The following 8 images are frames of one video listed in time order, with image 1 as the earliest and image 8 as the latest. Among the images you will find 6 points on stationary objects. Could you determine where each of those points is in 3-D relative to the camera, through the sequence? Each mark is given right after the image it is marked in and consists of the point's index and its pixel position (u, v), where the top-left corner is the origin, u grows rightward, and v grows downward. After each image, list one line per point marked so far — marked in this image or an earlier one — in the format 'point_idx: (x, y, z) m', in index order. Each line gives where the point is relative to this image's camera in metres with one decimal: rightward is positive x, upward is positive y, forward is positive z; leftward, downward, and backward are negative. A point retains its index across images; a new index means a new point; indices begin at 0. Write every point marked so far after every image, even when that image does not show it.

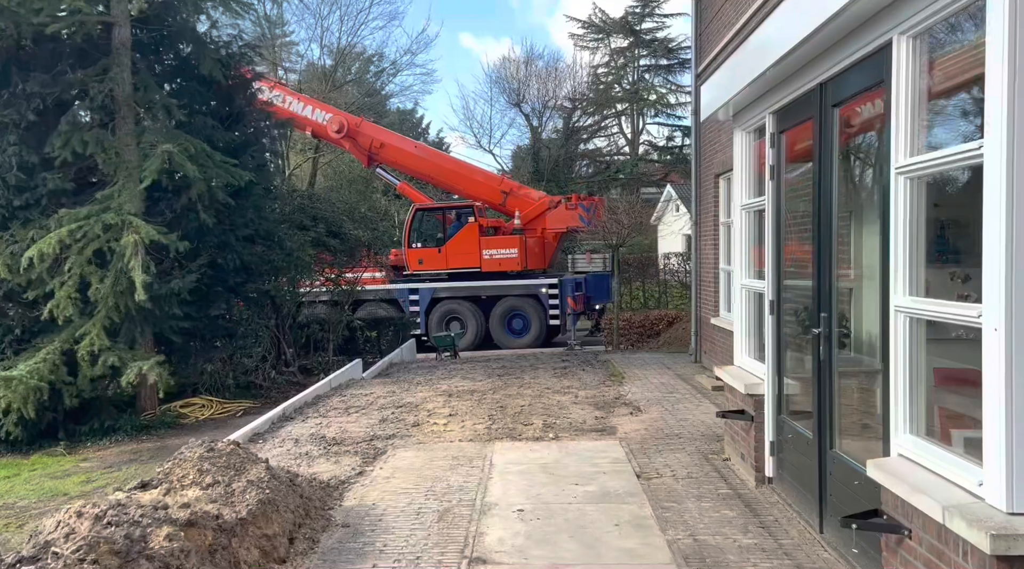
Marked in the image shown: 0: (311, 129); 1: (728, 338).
0: (-4.4, +3.4, +17.4) m
1: (+2.5, -0.6, +8.8) m
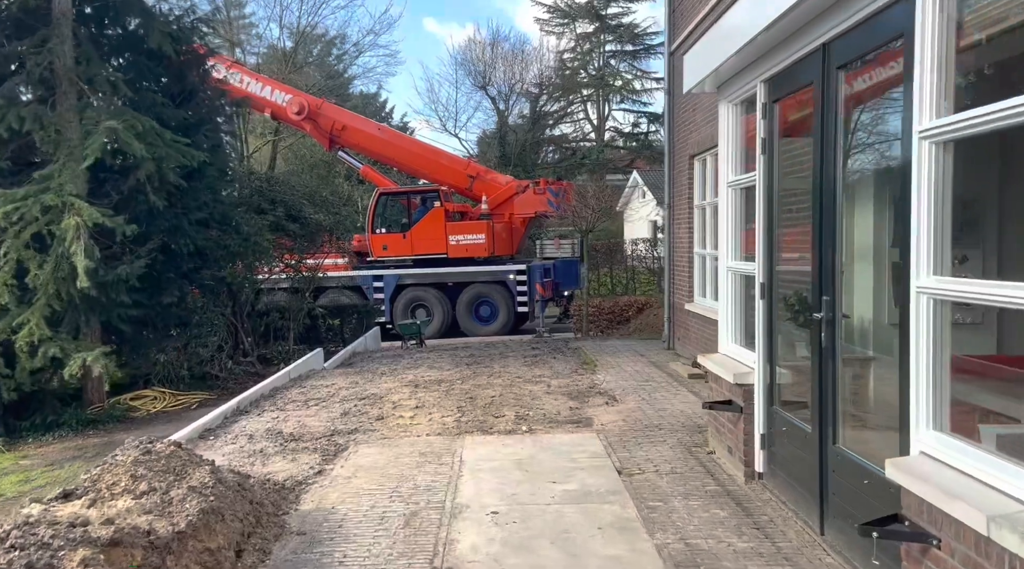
0: (-5.2, +3.7, +16.8) m
1: (+2.1, -0.5, +8.6) m
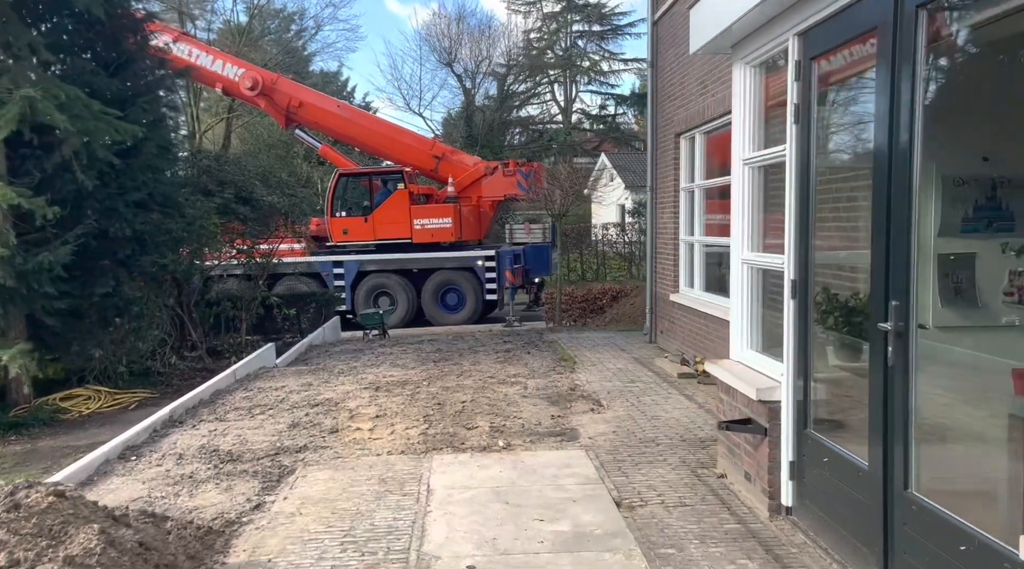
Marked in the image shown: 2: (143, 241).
0: (-5.8, +4.0, +15.7) m
1: (+1.8, -0.3, +7.9) m
2: (-4.6, +0.5, +9.9) m
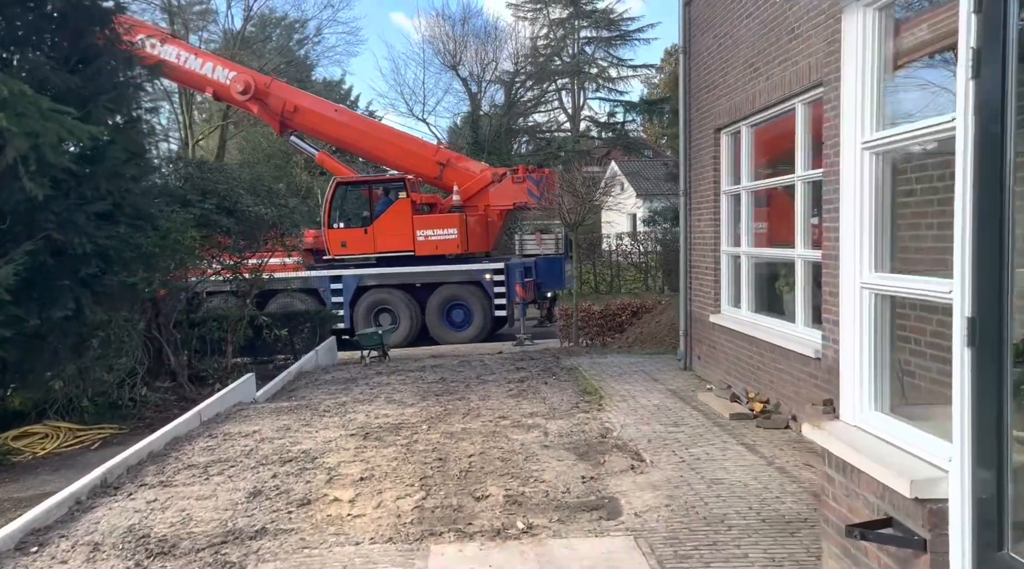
0: (-5.6, +3.7, +14.6) m
1: (+2.0, -0.5, +6.7) m
2: (-4.5, +0.3, +8.7) m
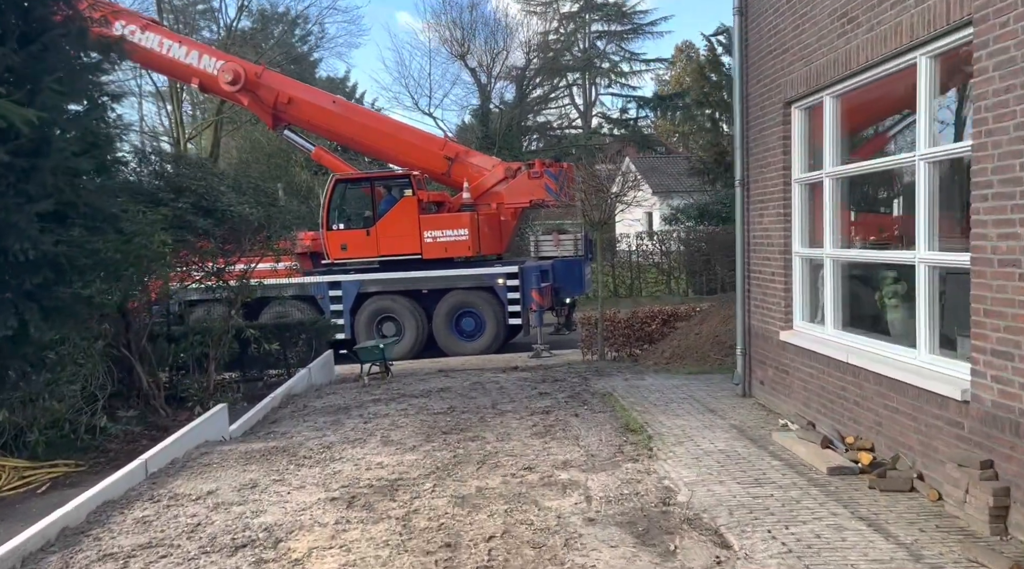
0: (-5.4, +3.5, +13.3) m
1: (+2.1, -0.6, +5.3) m
2: (-4.3, +0.2, +7.4) m
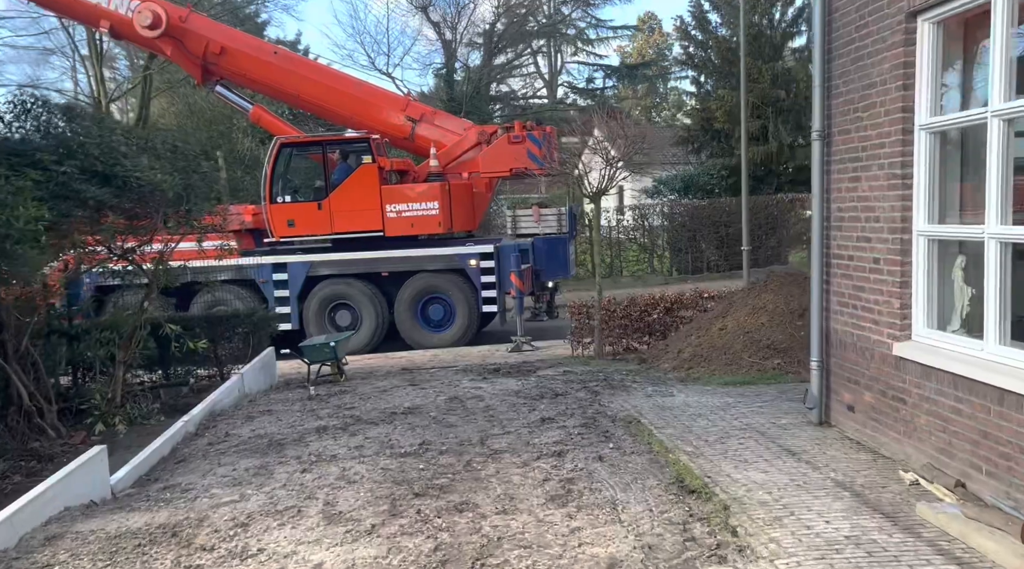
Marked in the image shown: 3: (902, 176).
0: (-5.8, +3.7, +11.0) m
1: (+2.2, -0.6, +3.5) m
2: (-4.4, +0.2, +5.3) m
3: (+2.1, +0.6, +4.2) m
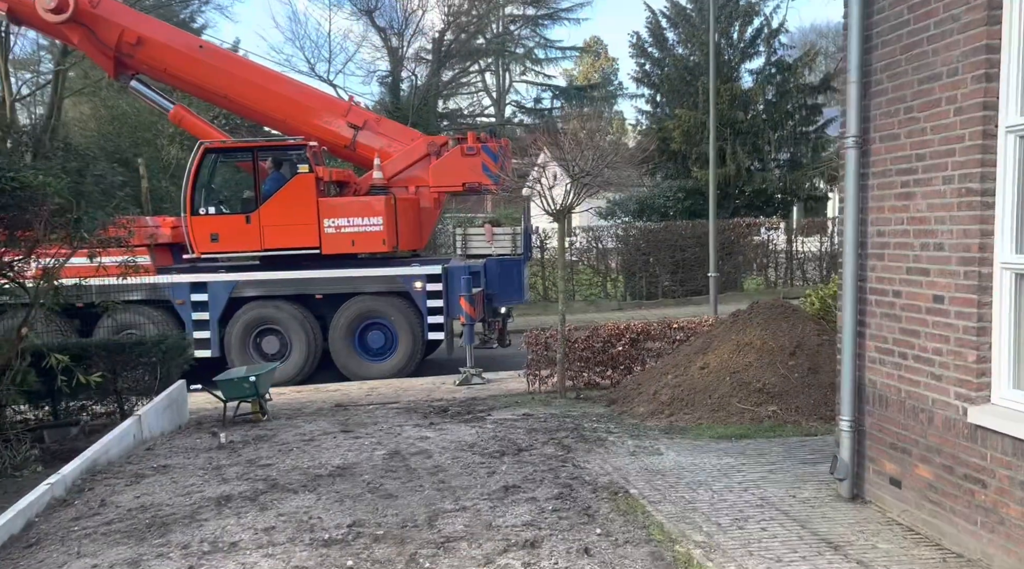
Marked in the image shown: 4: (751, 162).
0: (-6.3, +3.5, +9.6) m
1: (+2.1, -0.7, +2.6) m
2: (-4.6, +0.1, +3.9) m
3: (+2.0, +0.4, +3.3) m
4: (+5.8, +2.9, +18.8) m
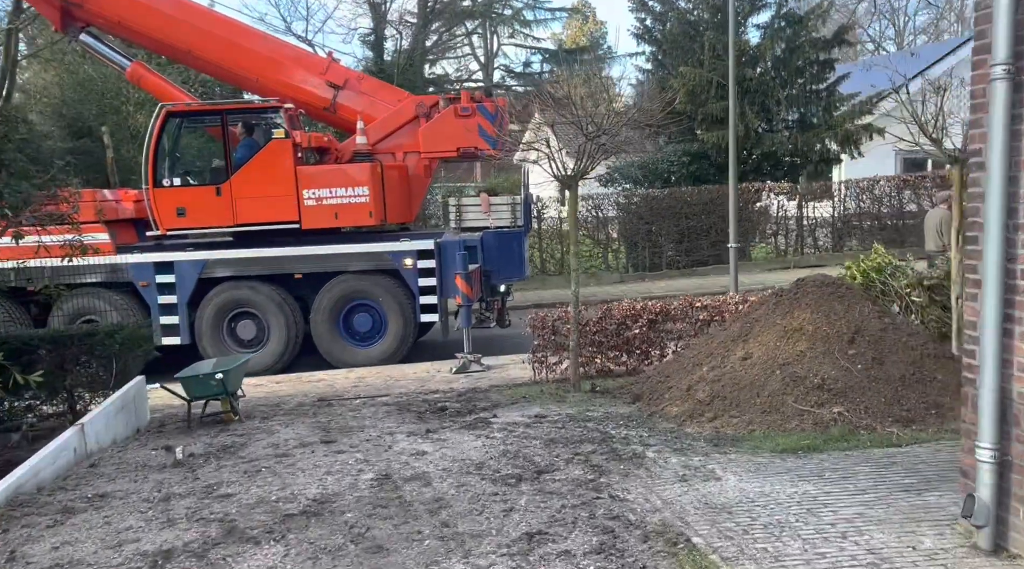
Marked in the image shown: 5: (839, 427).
0: (-6.4, +3.7, +8.3) m
1: (+2.2, -0.7, +1.6) m
2: (-4.5, +0.1, +2.8) m
3: (+2.1, +0.4, +2.2) m
4: (+5.6, +3.7, +17.7) m
5: (+2.1, -0.9, +5.1) m
